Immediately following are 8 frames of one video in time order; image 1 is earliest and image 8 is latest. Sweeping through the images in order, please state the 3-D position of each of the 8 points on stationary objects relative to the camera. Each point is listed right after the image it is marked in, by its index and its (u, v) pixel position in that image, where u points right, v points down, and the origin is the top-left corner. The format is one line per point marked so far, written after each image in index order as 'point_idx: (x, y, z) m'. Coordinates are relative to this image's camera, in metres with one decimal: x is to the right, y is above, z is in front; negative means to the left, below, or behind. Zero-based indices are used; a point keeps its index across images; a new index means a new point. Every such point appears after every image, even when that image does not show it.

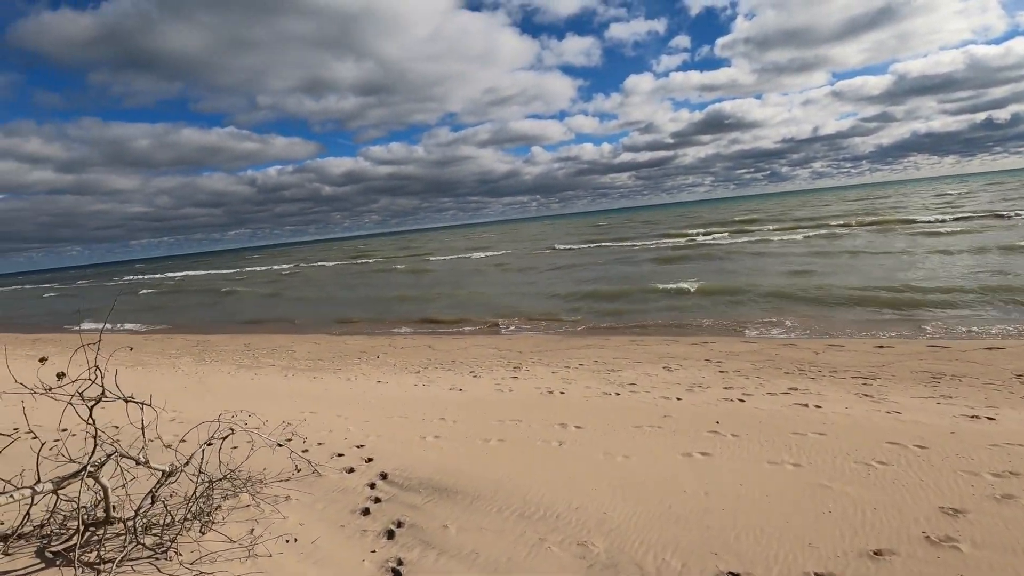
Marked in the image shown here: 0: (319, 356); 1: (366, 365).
0: (-3.9, -1.4, +10.8) m
1: (-2.6, -1.4, +9.5) m
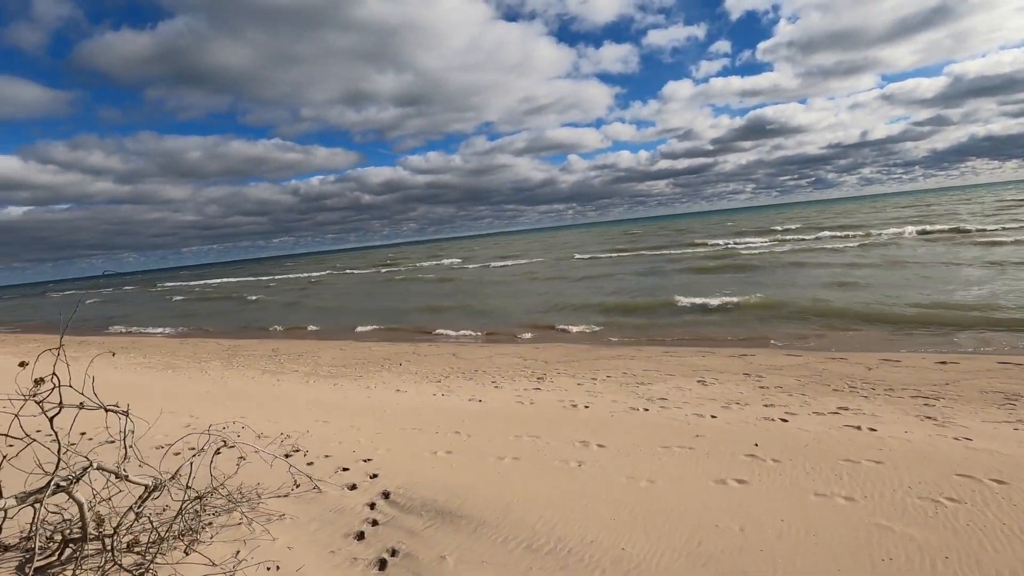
0: (-3.4, -1.5, +10.7) m
1: (-2.2, -1.5, +9.3) m
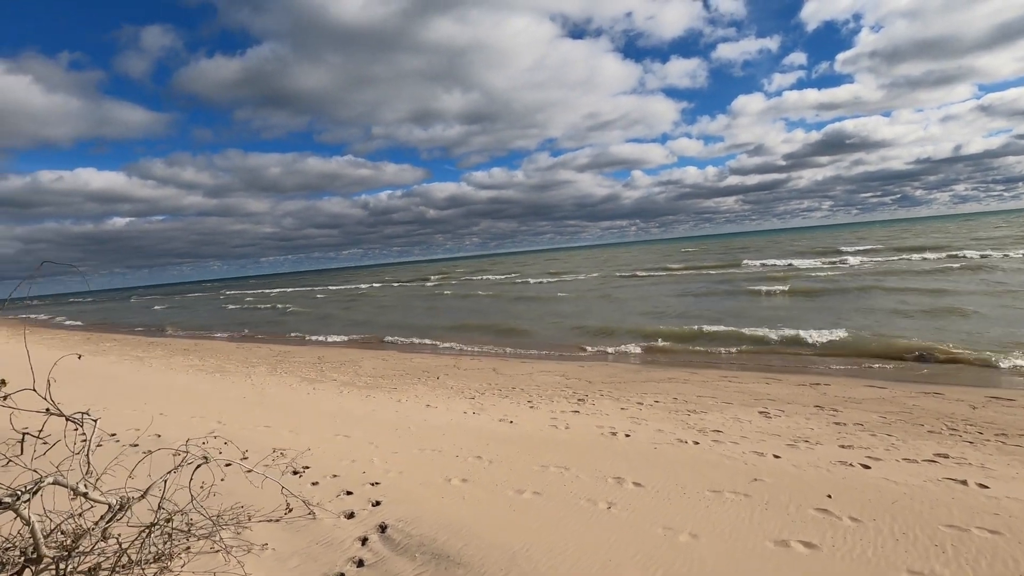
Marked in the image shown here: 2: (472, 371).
0: (-2.6, -1.7, +10.4) m
1: (-1.5, -1.7, +8.9) m
2: (-0.7, -1.6, +9.9) m
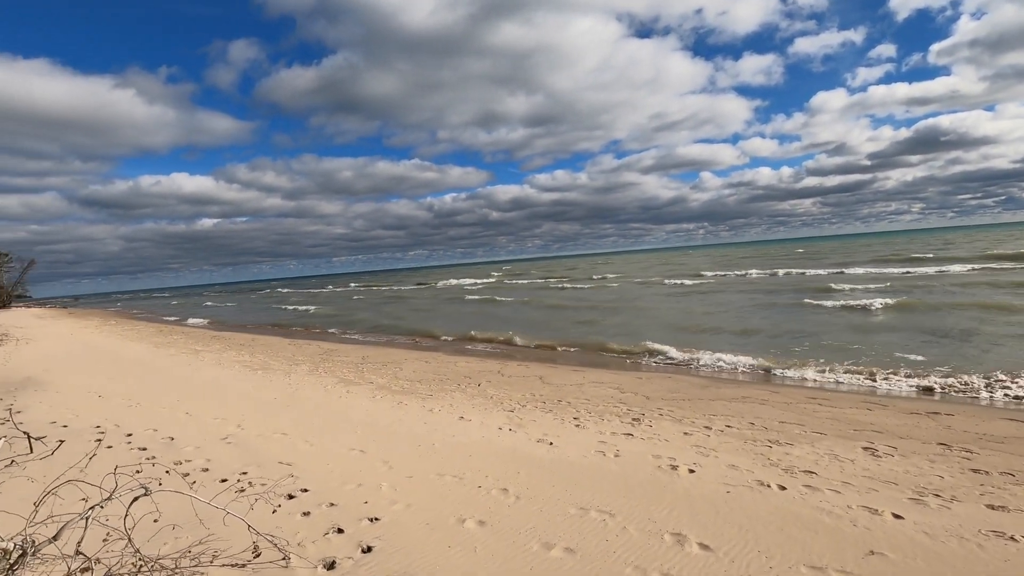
0: (-1.7, -1.6, +9.7) m
1: (-0.8, -1.6, +8.1) m
2: (+0.1, -1.6, +9.1) m
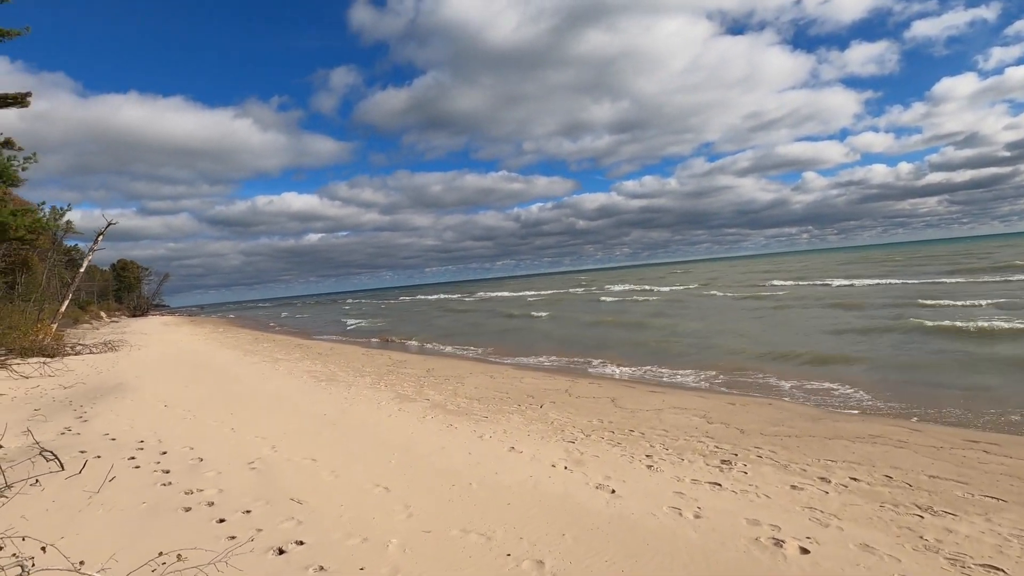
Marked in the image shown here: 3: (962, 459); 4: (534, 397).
0: (-0.5, -1.8, +8.9) m
1: (+0.1, -1.8, +7.2) m
2: (+1.1, -1.7, +8.0) m
3: (+3.9, -1.5, +4.7) m
4: (+0.4, -1.7, +8.5) m
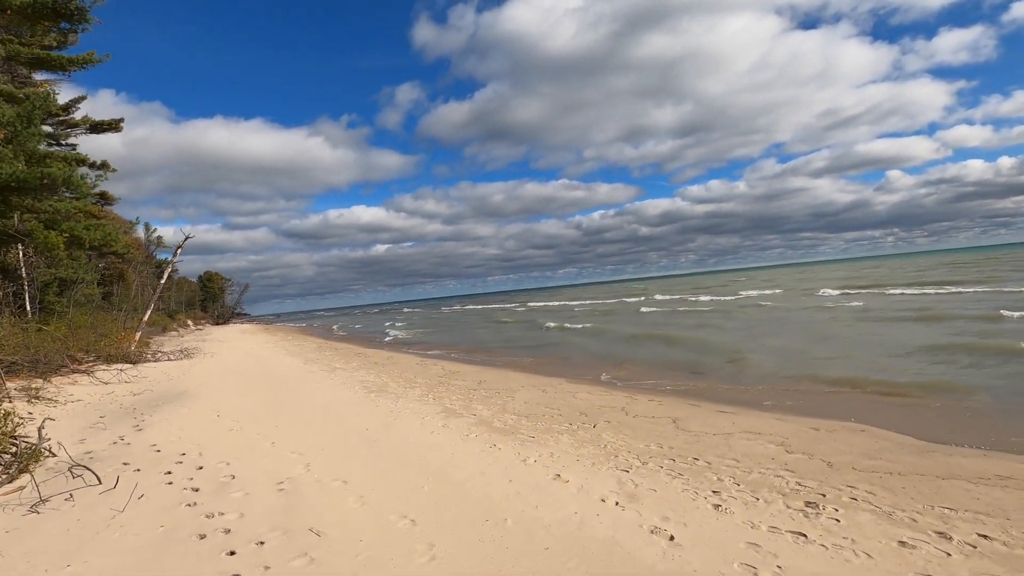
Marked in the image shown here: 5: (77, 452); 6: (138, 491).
0: (+0.3, -1.9, +8.4) m
1: (+0.7, -1.9, +6.6) m
2: (+1.8, -1.8, +7.2) m
3: (+4.2, -1.5, +3.6) m
4: (+1.1, -1.9, +7.9) m
5: (-5.4, -2.0, +6.6) m
6: (-3.5, -1.9, +5.0) m
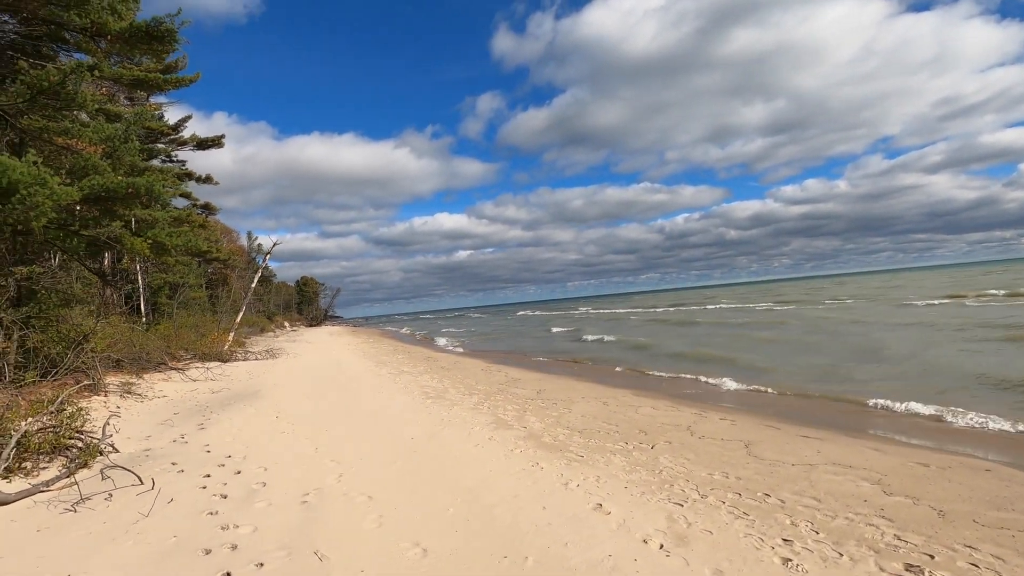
0: (+1.1, -2.0, +7.8) m
1: (+1.2, -1.9, +5.9) m
2: (+2.4, -1.9, +6.4) m
3: (+4.3, -1.6, +2.5) m
4: (+1.8, -1.9, +7.1) m
5: (-4.8, -2.1, +6.8) m
6: (-3.2, -1.9, +5.0) m
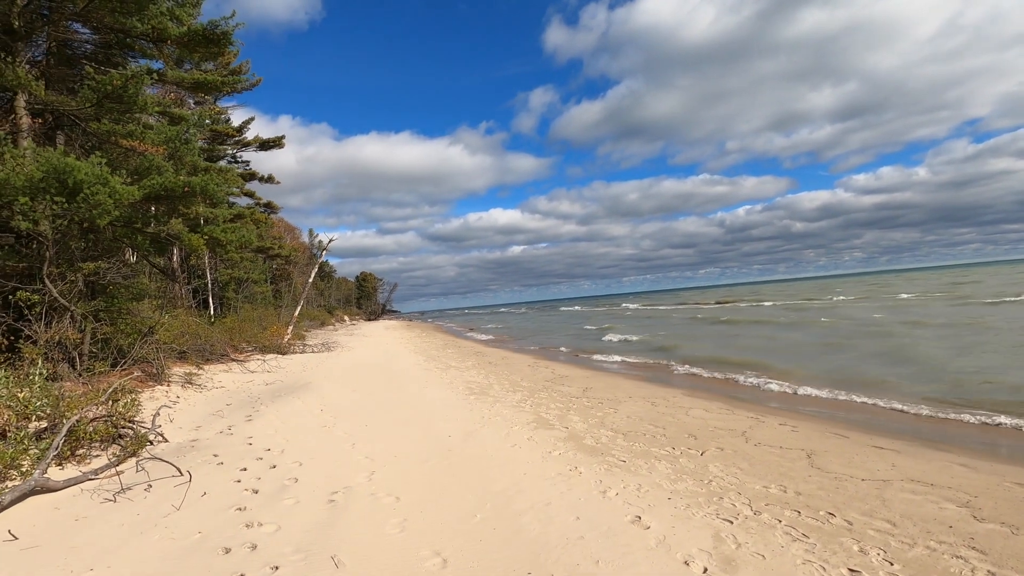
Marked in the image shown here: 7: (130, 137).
0: (+1.6, -1.9, +7.3) m
1: (+1.6, -1.8, +5.5) m
2: (+2.8, -1.8, +5.9) m
3: (+4.3, -1.5, +1.8) m
4: (+2.3, -1.9, +6.7) m
5: (-4.3, -2.0, +7.0) m
6: (-2.9, -1.9, +5.0) m
7: (-8.3, +3.3, +11.6) m
